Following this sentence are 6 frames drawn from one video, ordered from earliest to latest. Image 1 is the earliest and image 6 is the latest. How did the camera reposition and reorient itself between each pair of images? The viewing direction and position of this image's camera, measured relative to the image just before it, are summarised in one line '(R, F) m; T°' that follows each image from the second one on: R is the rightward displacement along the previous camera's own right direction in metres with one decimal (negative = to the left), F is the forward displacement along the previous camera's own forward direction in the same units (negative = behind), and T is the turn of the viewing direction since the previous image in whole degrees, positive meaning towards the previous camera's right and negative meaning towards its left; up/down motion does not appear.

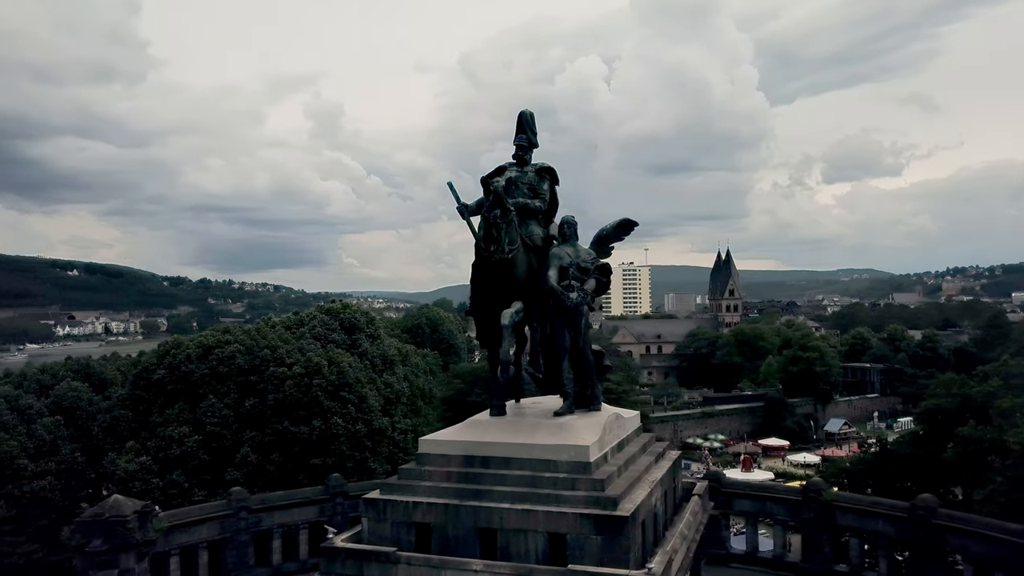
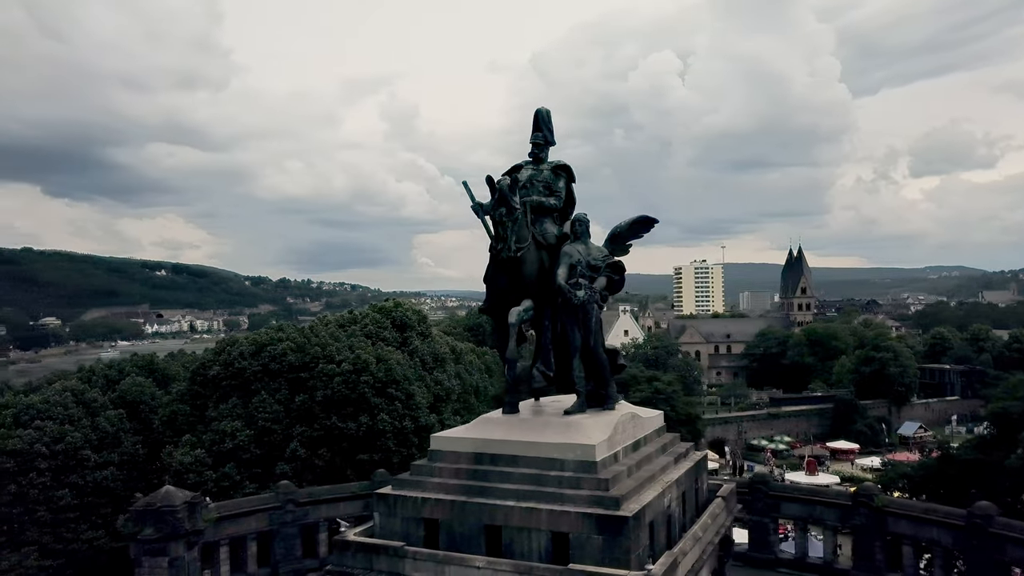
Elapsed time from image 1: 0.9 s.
(+1.8, +0.1) m; -8°
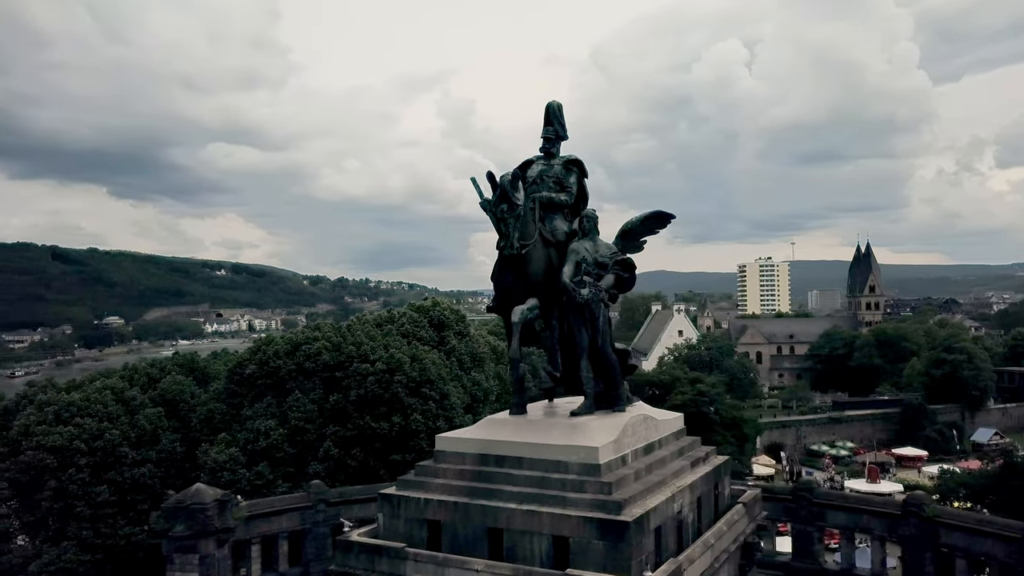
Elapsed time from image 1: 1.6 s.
(+1.5, +0.6) m; -6°
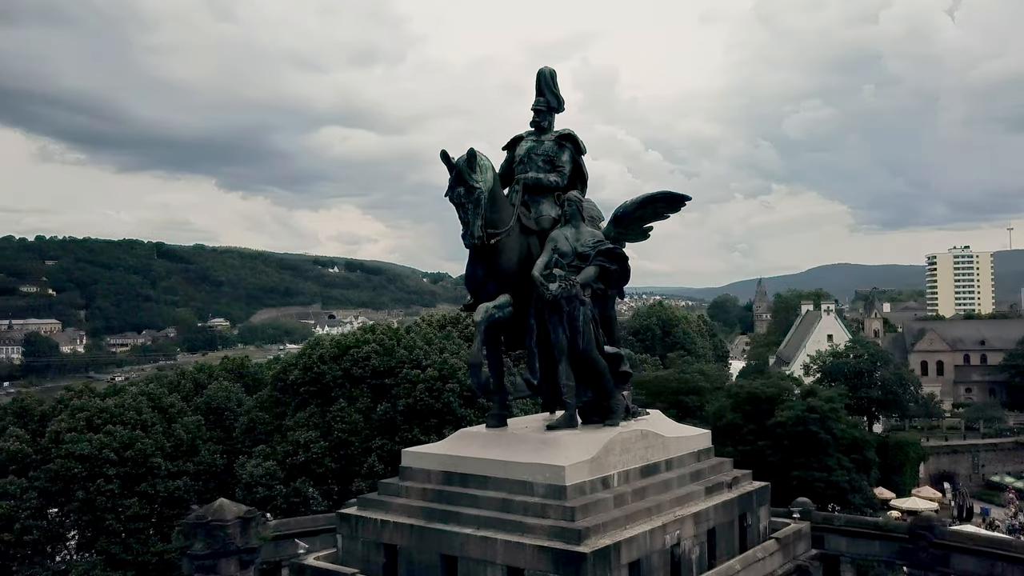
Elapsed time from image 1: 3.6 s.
(+3.4, +2.8) m; -15°
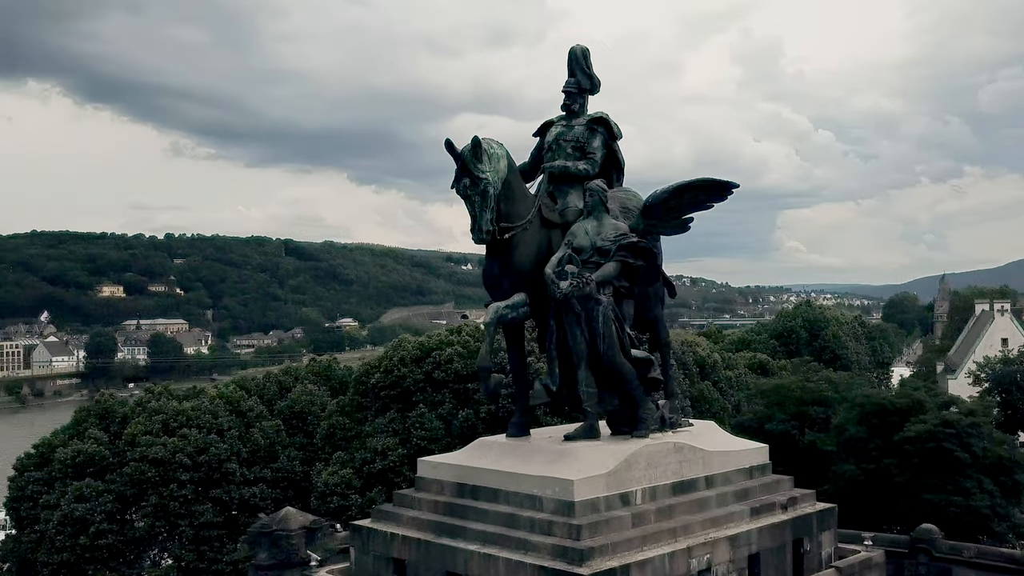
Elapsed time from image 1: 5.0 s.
(+2.1, +1.5) m; -12°
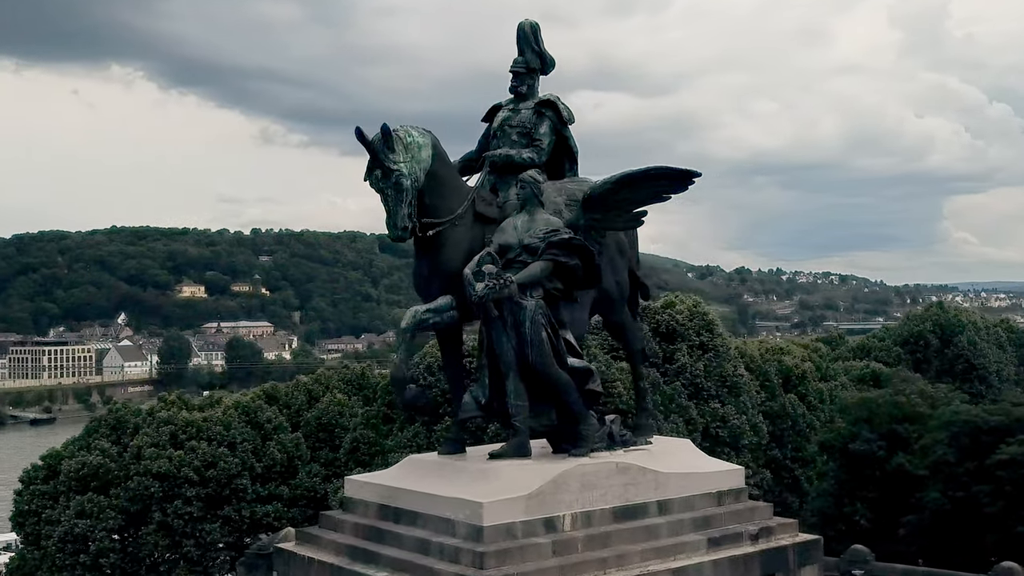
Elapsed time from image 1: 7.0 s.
(+2.5, +1.9) m; -12°
